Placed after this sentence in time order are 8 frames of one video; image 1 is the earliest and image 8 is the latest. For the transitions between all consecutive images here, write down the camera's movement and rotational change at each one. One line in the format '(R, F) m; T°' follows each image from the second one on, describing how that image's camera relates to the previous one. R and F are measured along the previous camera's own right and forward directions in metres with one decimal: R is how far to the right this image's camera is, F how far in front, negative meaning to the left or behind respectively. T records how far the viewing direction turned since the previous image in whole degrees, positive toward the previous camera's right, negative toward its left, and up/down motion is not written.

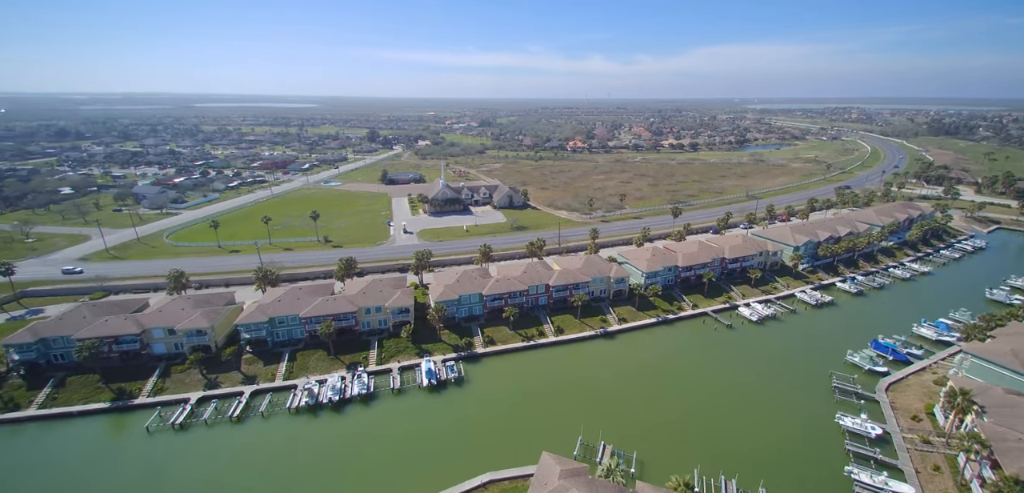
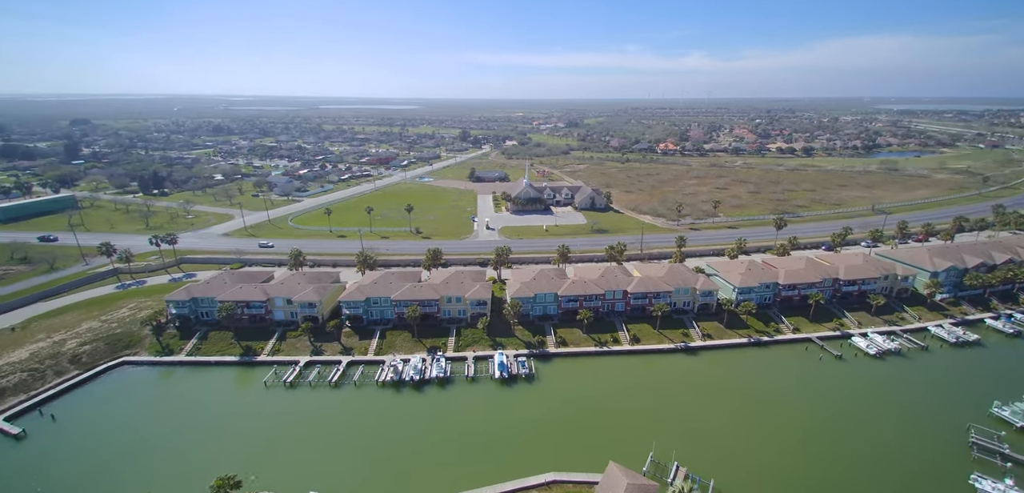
(+1.5, -0.3) m; -12°
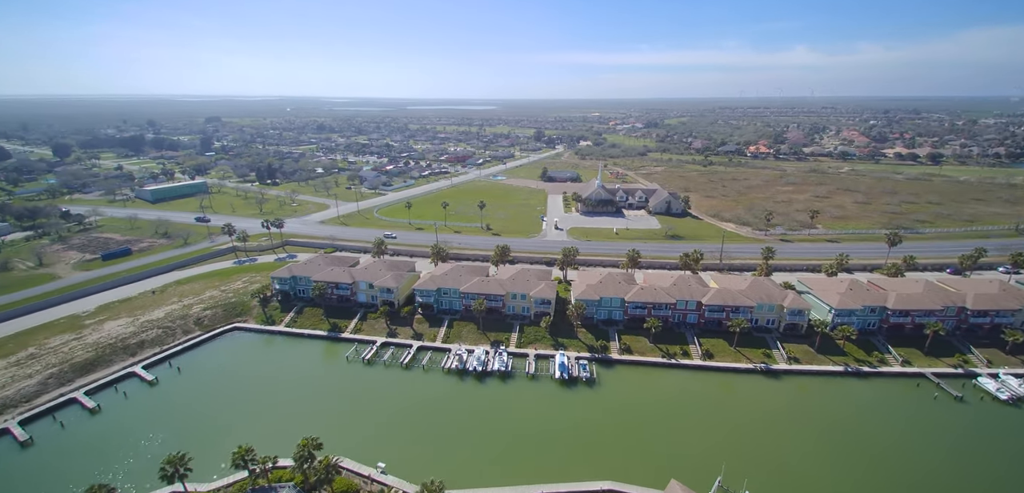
(+1.4, -0.2) m; -10°
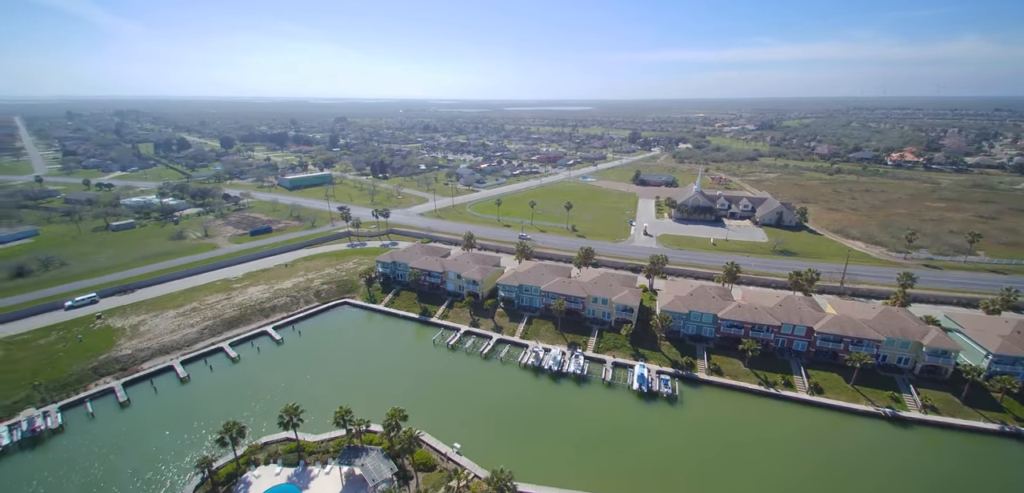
(+1.7, -0.3) m; -13°
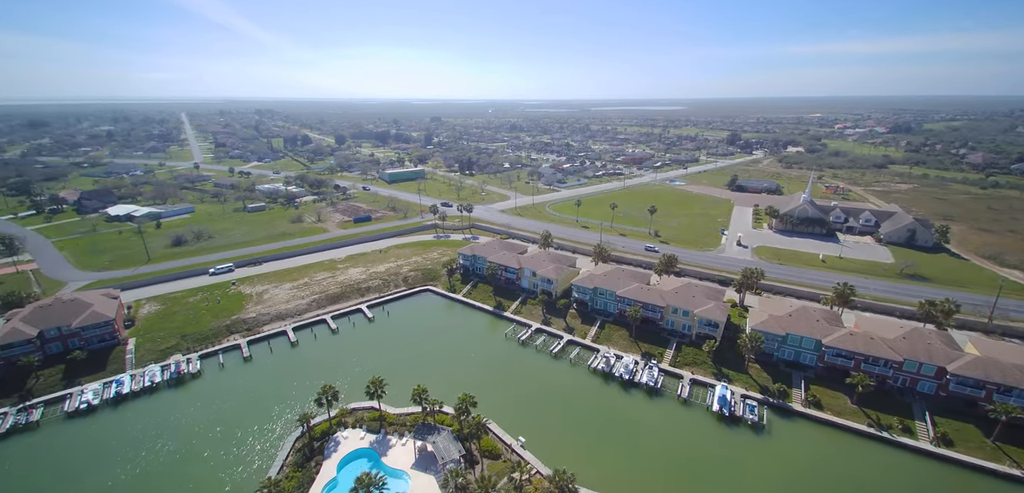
(+1.6, -0.2) m; -12°
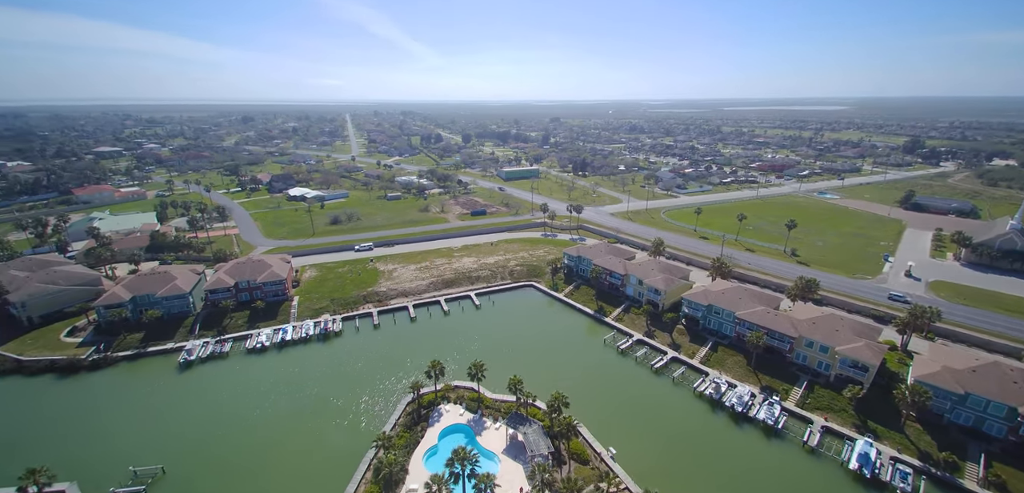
(+2.1, -0.1) m; -17°
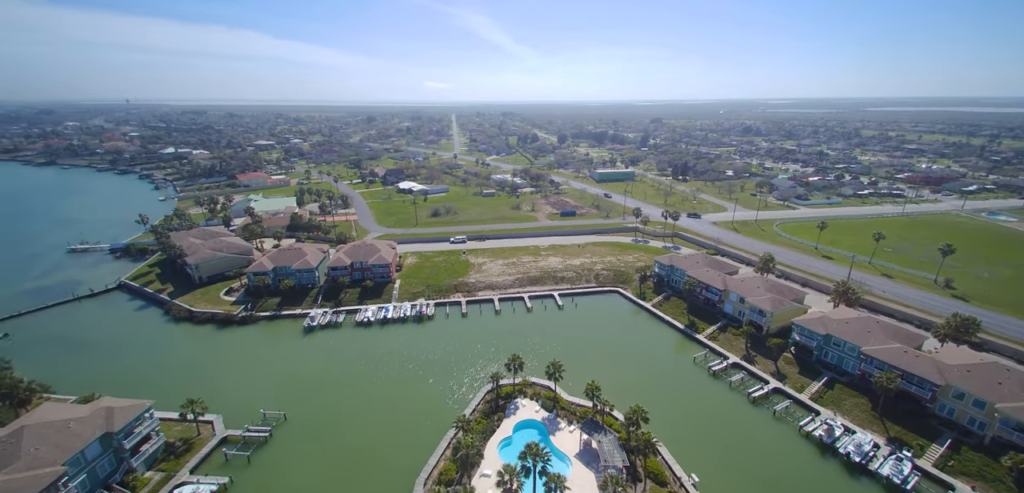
(+1.7, 0.0) m; -14°
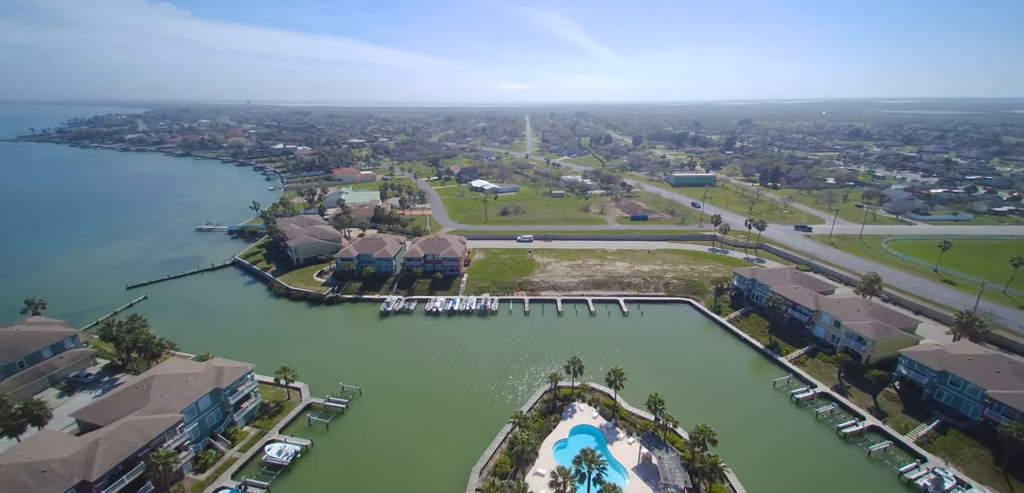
(+1.2, 0.0) m; -10°
